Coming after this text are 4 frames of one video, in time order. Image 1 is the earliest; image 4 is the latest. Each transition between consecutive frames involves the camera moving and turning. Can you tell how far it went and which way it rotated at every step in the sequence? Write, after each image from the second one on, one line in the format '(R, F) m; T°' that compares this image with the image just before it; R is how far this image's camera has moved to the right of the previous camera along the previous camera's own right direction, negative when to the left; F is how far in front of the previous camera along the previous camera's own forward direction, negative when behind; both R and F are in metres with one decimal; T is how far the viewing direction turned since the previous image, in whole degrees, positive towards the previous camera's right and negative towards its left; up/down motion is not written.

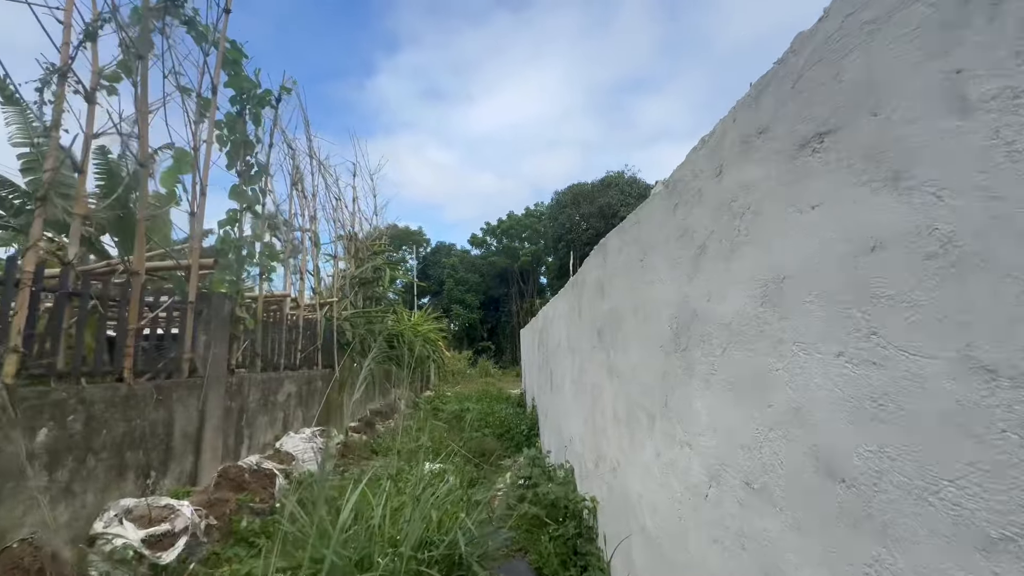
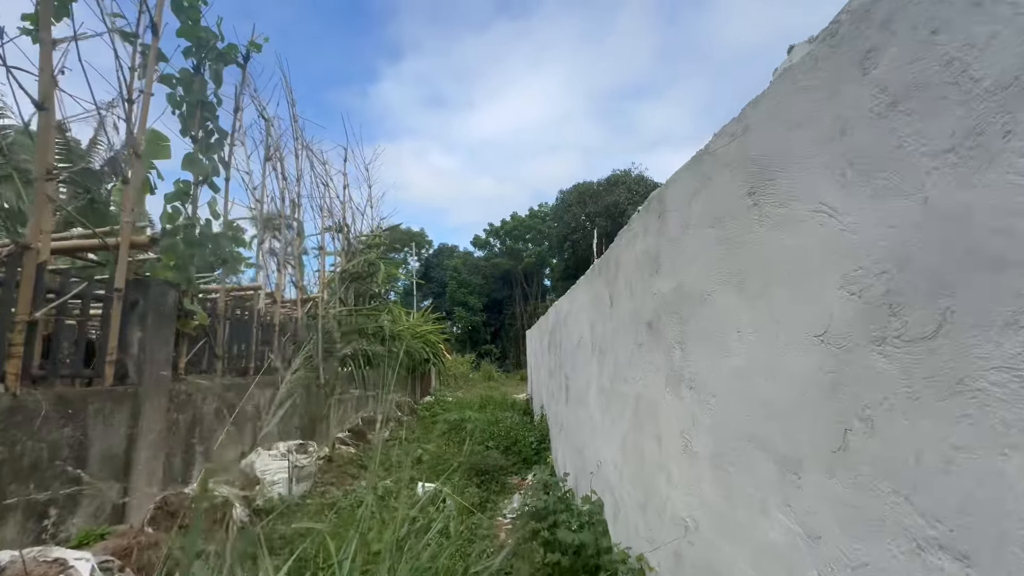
(0.0, +0.7) m; 0°
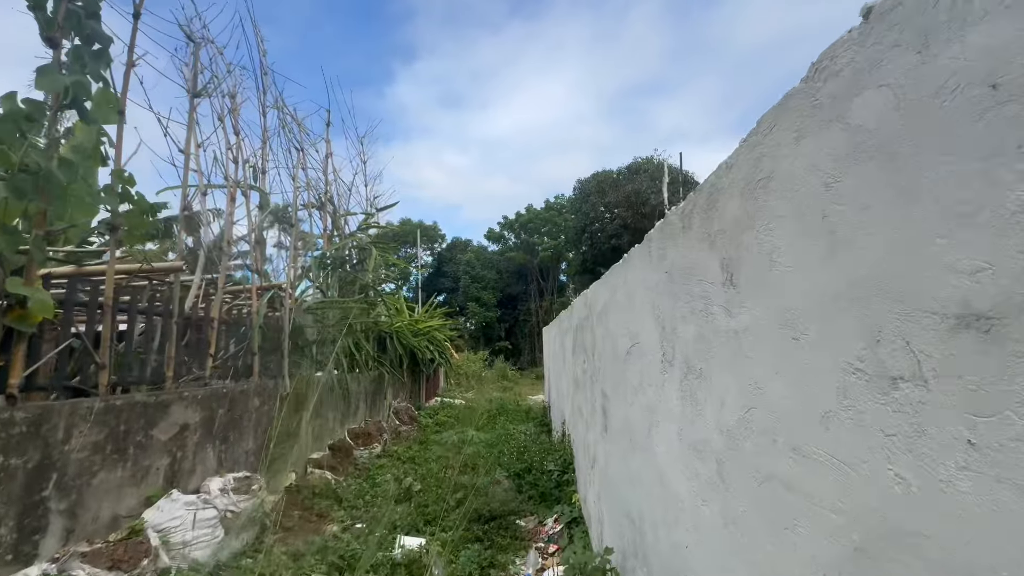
(0.0, +1.3) m; -2°
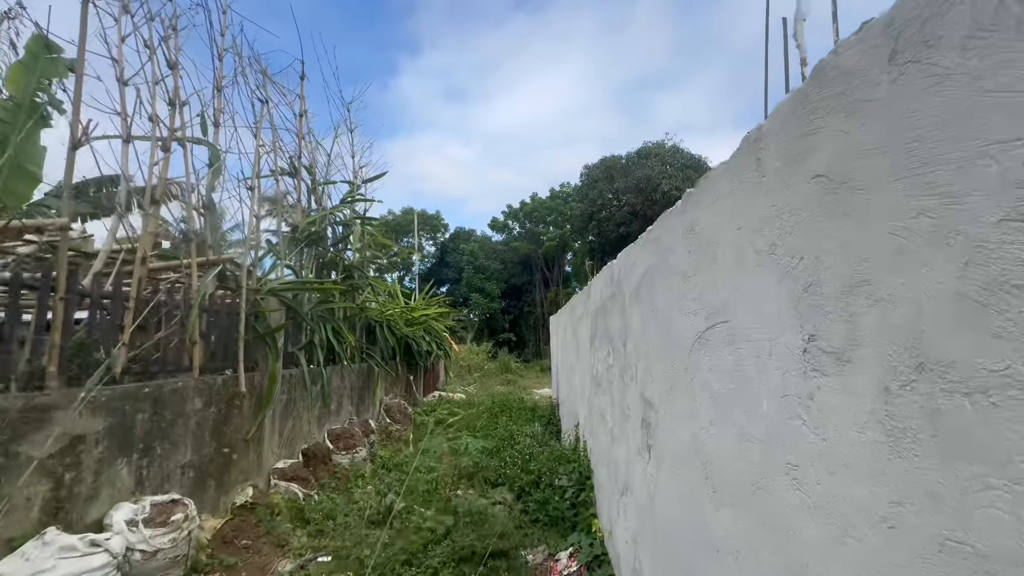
(0.0, +0.9) m; -1°
